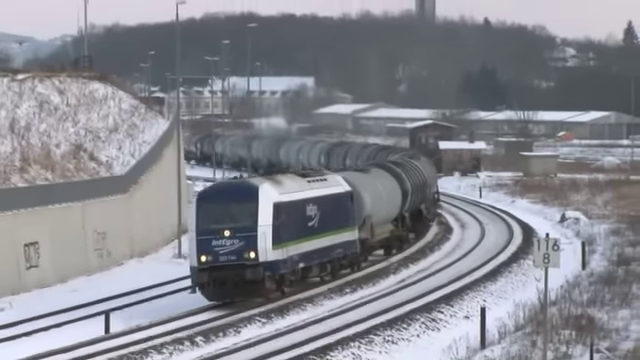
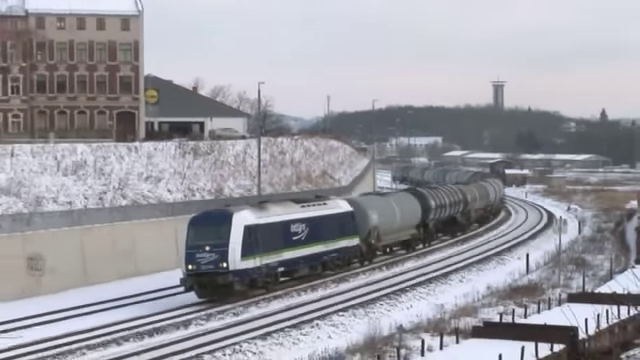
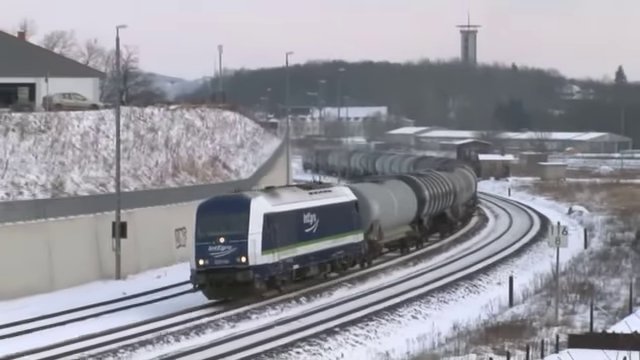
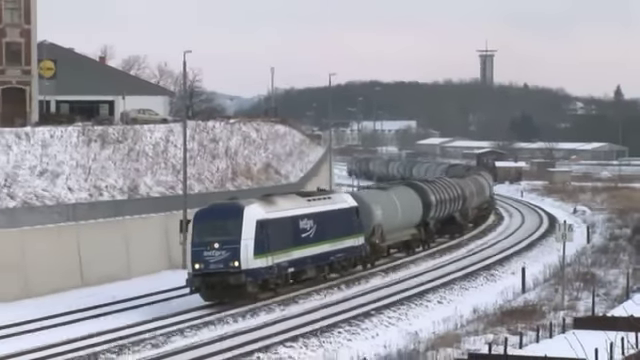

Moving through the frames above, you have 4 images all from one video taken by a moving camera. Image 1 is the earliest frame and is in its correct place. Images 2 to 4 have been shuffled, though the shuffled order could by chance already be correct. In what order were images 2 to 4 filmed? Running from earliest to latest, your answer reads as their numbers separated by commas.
3, 4, 2
